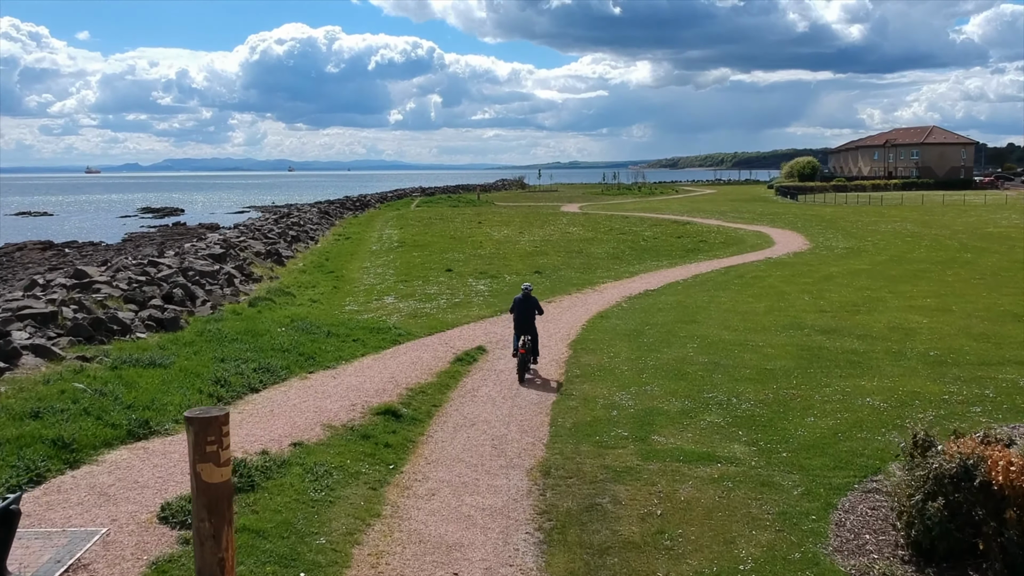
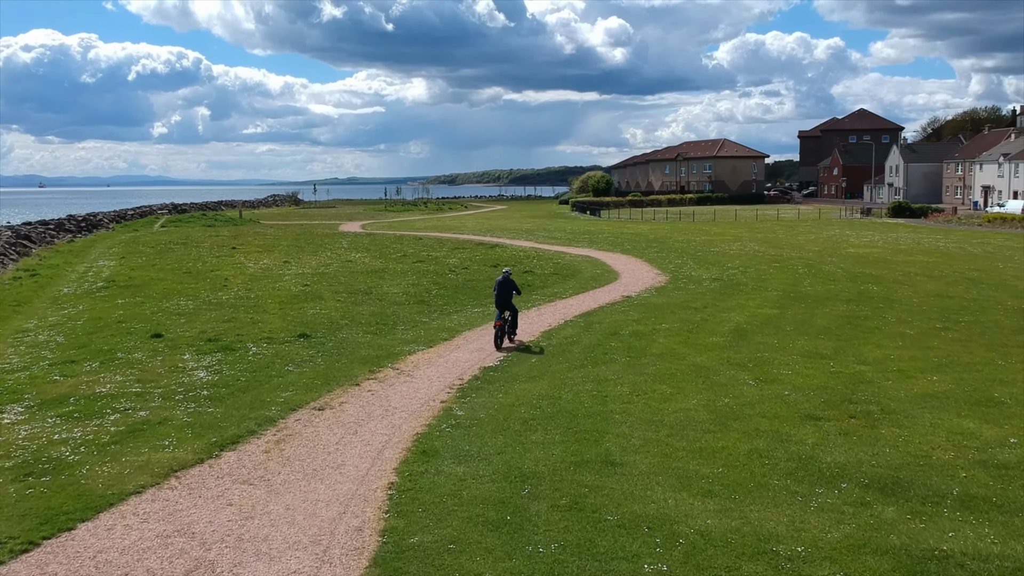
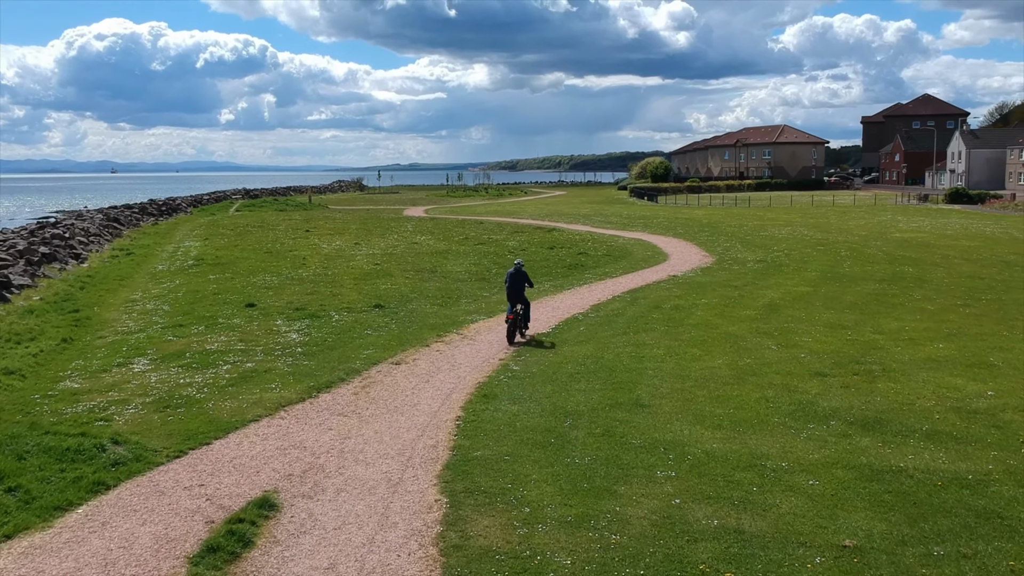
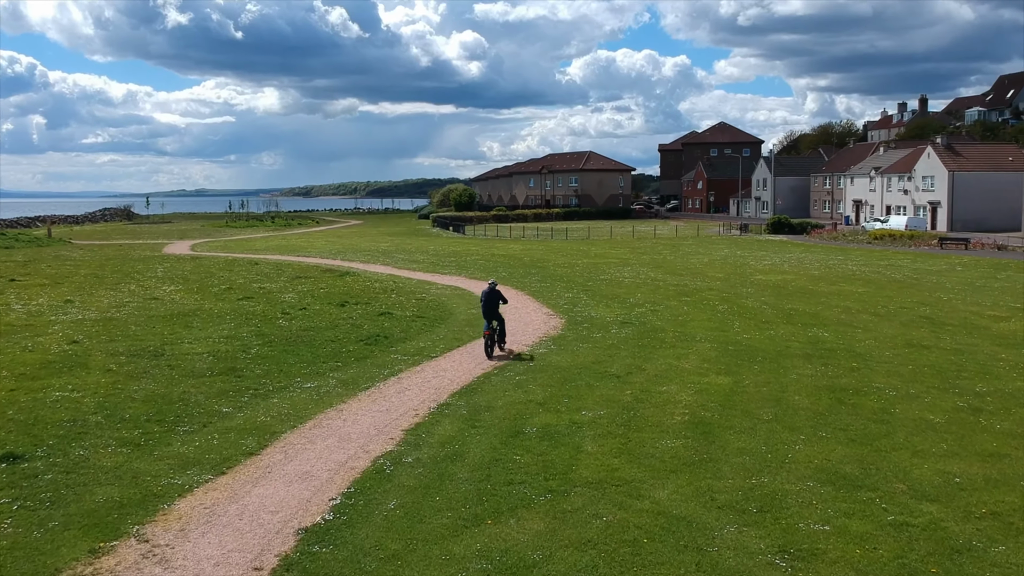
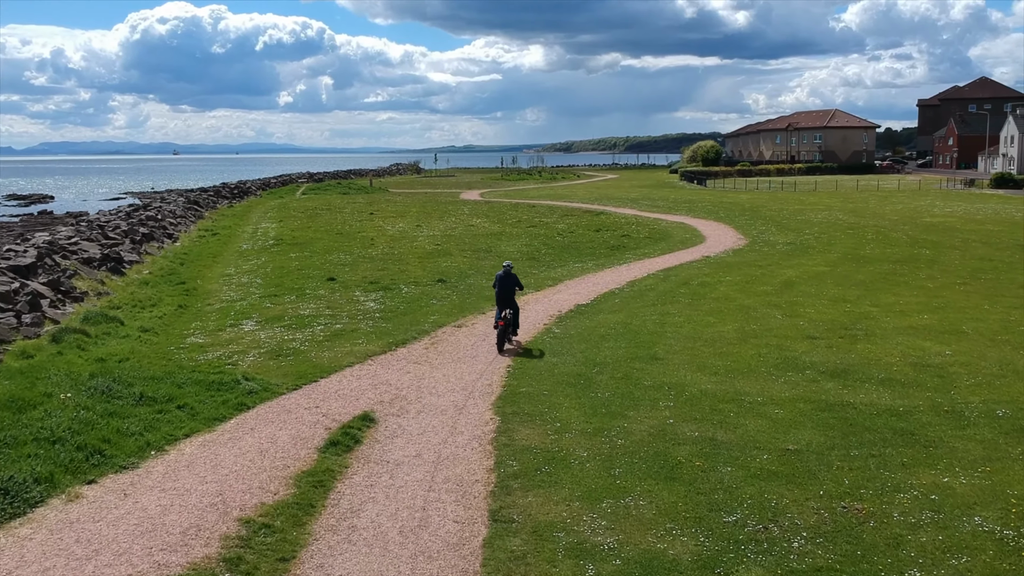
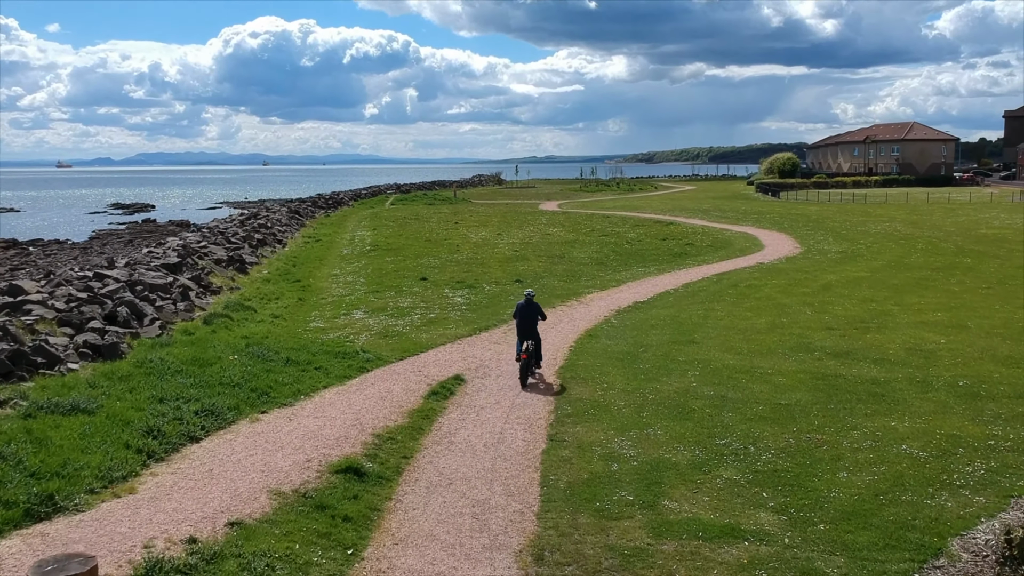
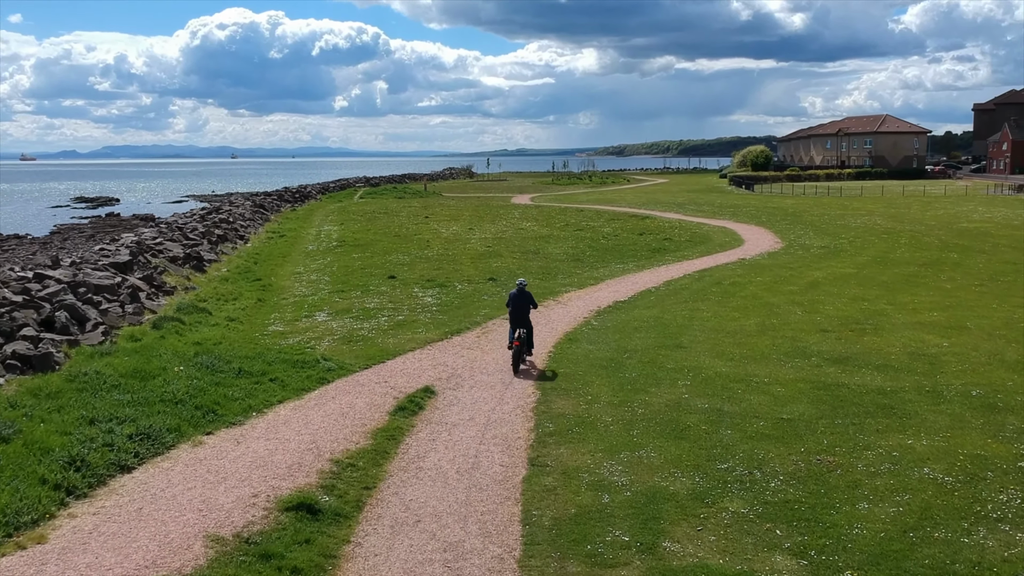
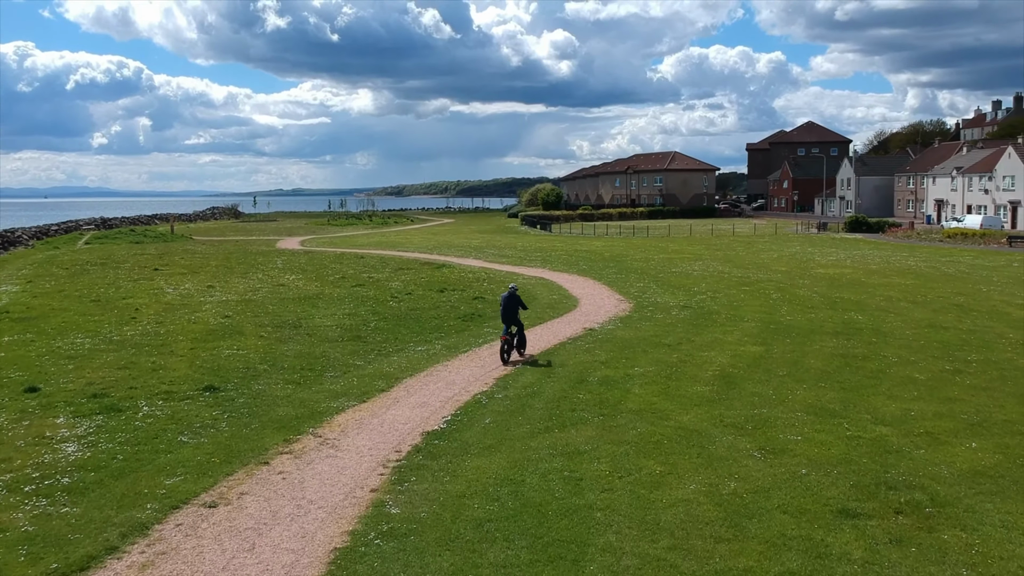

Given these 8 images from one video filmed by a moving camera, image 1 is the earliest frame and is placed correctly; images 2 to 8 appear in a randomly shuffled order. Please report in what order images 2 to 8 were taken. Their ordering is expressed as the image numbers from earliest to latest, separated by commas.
6, 7, 5, 3, 2, 8, 4
